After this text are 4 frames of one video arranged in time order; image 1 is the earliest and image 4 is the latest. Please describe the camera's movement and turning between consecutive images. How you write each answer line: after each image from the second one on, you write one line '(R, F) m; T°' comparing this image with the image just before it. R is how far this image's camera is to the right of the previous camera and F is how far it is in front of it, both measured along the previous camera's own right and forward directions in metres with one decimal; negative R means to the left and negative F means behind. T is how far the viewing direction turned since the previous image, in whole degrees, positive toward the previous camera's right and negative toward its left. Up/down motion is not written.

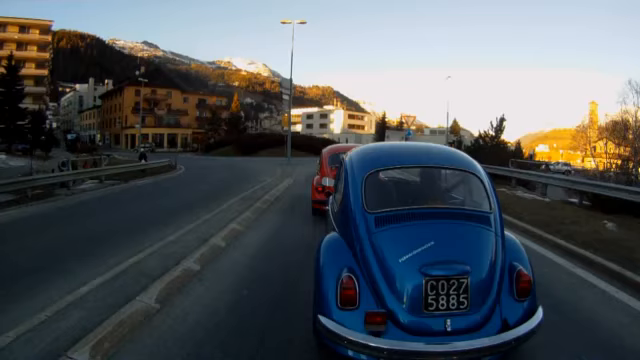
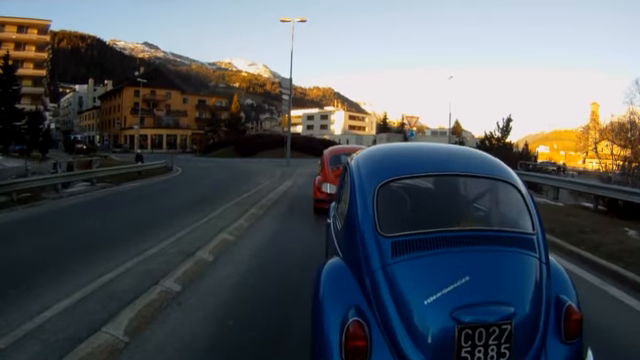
(0.0, +0.4) m; 0°
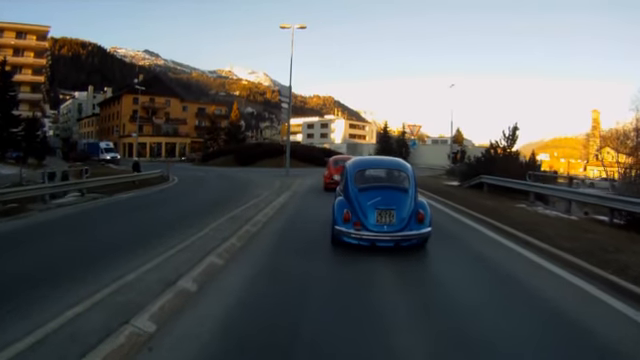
(0.0, +0.4) m; 0°
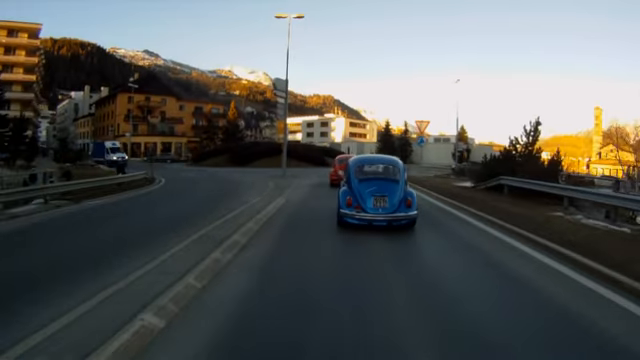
(0.0, +1.3) m; 0°
